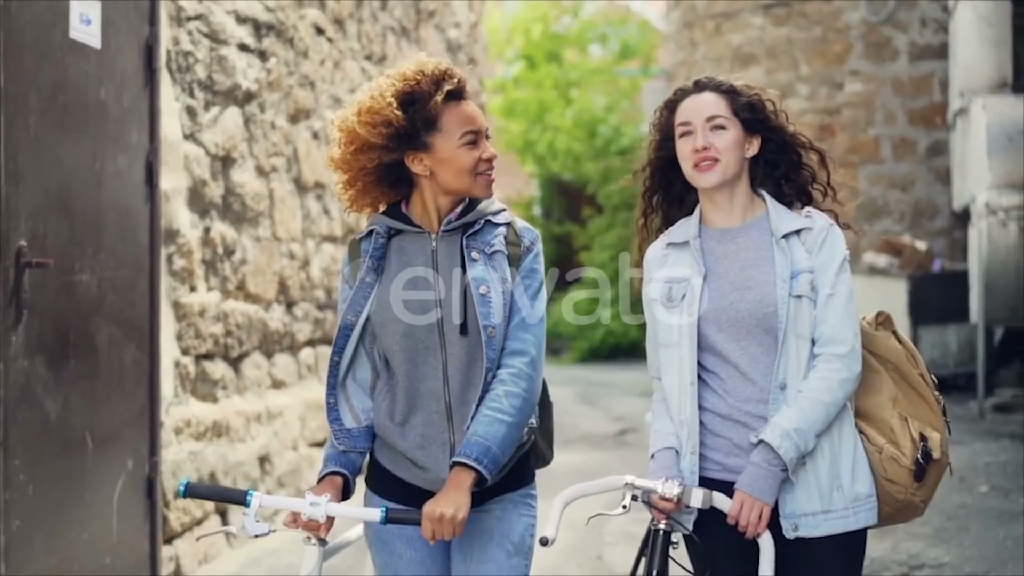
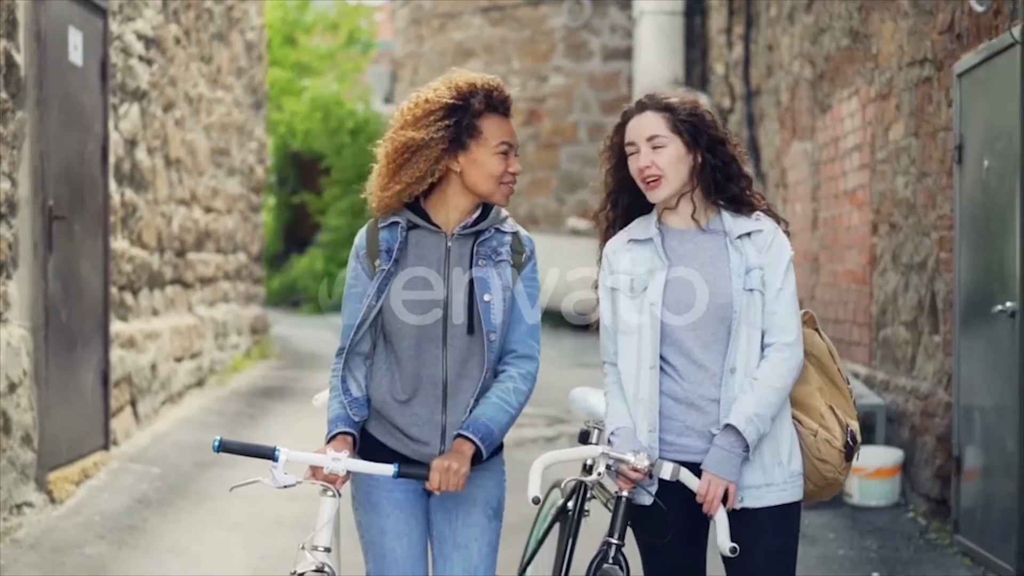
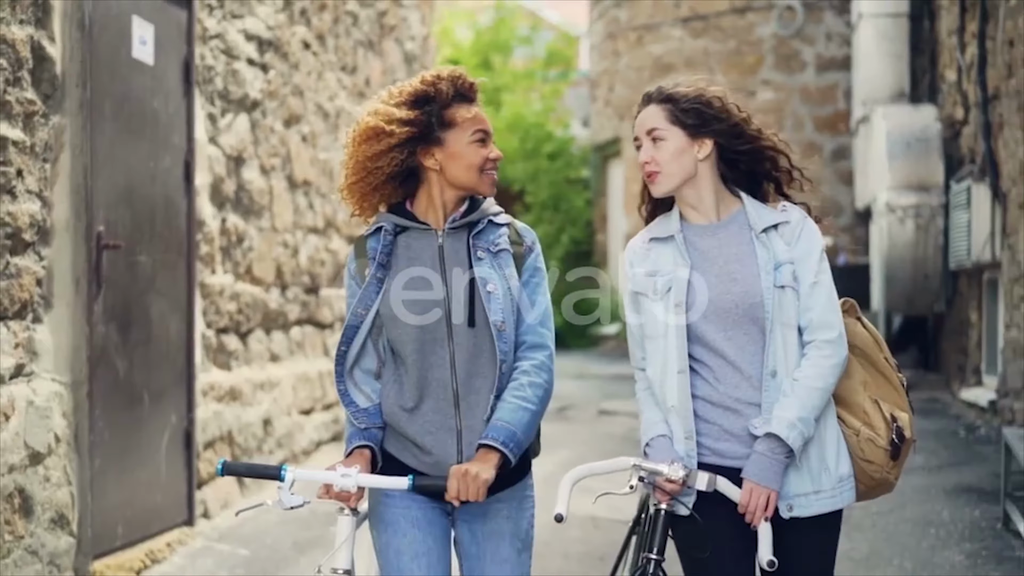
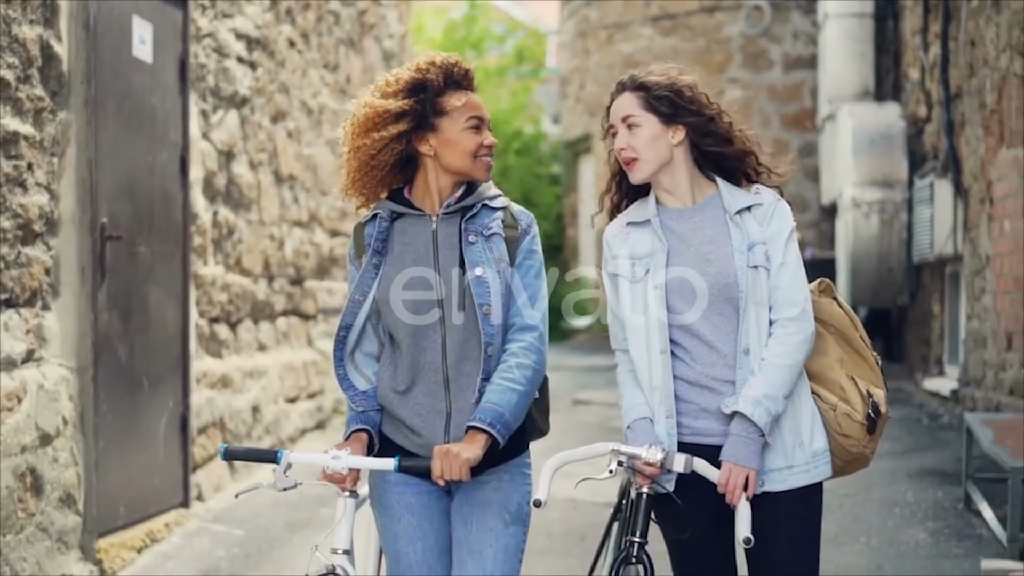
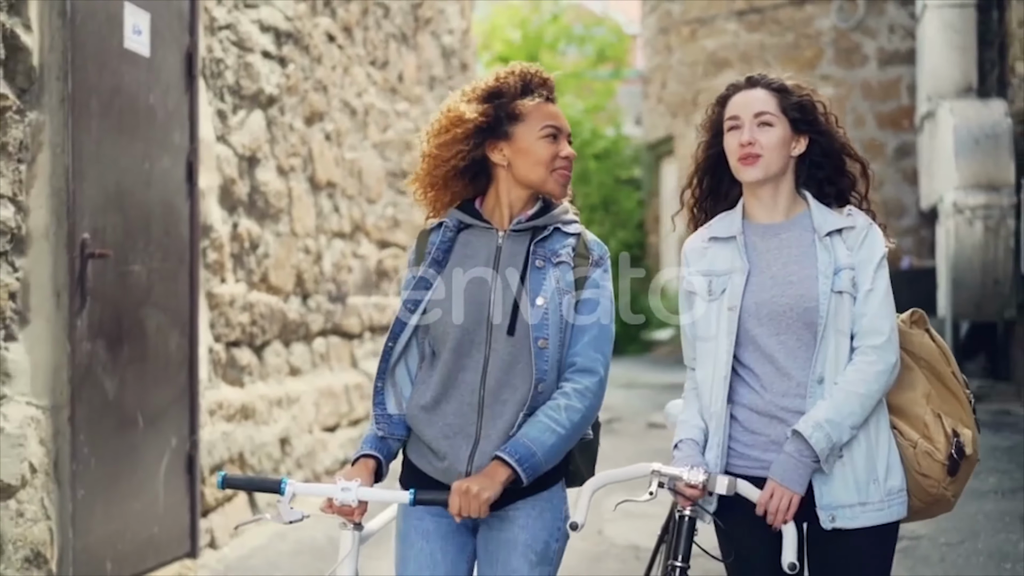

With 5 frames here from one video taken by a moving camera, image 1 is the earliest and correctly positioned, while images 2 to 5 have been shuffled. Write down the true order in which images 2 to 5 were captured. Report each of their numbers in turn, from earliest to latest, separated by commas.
5, 3, 4, 2
